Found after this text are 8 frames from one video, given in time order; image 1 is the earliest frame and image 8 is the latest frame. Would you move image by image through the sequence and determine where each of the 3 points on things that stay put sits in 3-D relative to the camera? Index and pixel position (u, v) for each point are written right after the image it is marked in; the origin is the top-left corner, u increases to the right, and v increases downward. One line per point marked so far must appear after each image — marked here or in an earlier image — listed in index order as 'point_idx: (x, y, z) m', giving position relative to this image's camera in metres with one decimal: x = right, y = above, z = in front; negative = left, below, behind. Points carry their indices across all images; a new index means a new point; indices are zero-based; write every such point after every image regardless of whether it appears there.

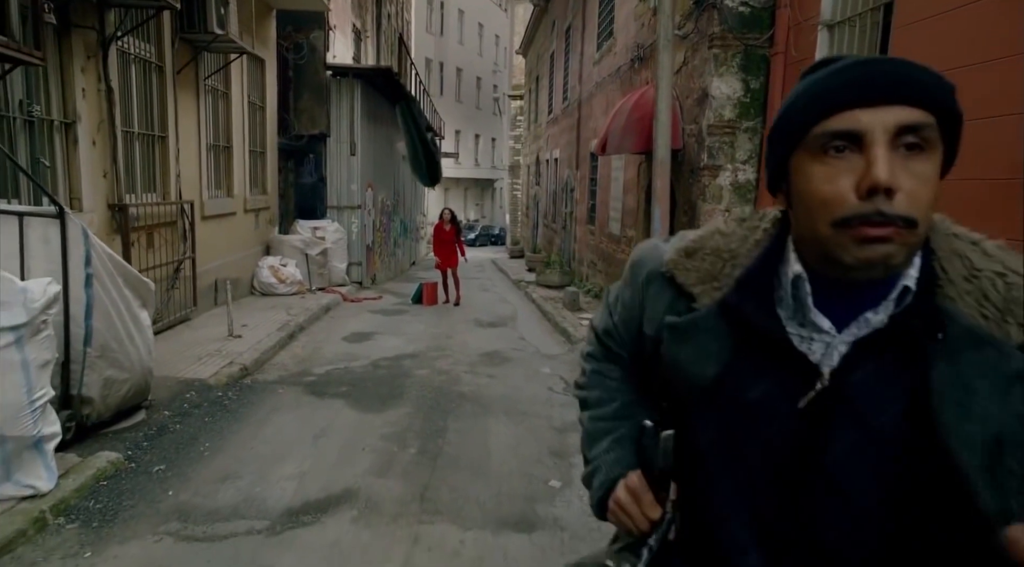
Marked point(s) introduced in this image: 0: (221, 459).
0: (-1.9, -1.1, +4.7) m
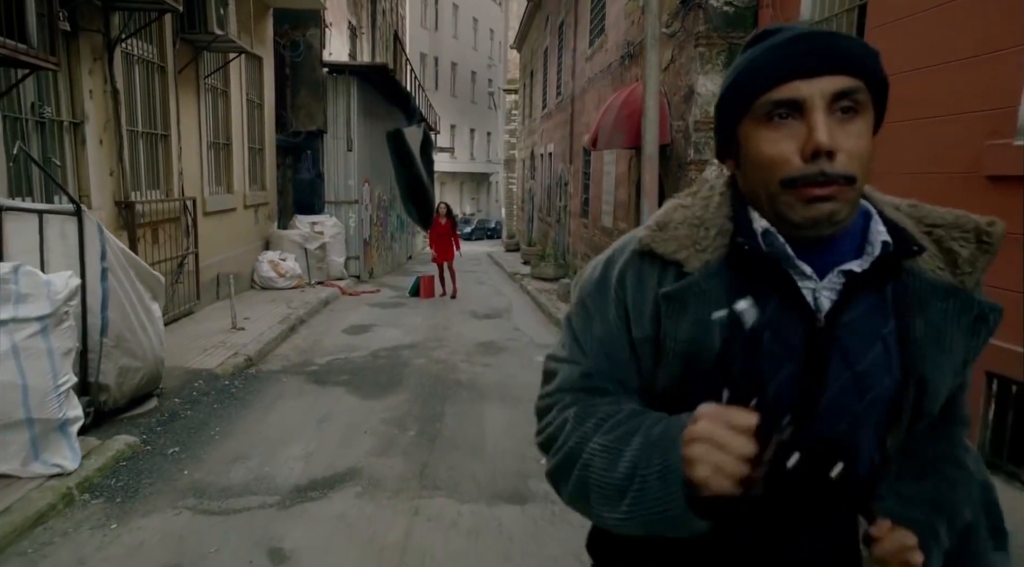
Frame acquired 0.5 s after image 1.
0: (-1.9, -1.1, +5.0) m
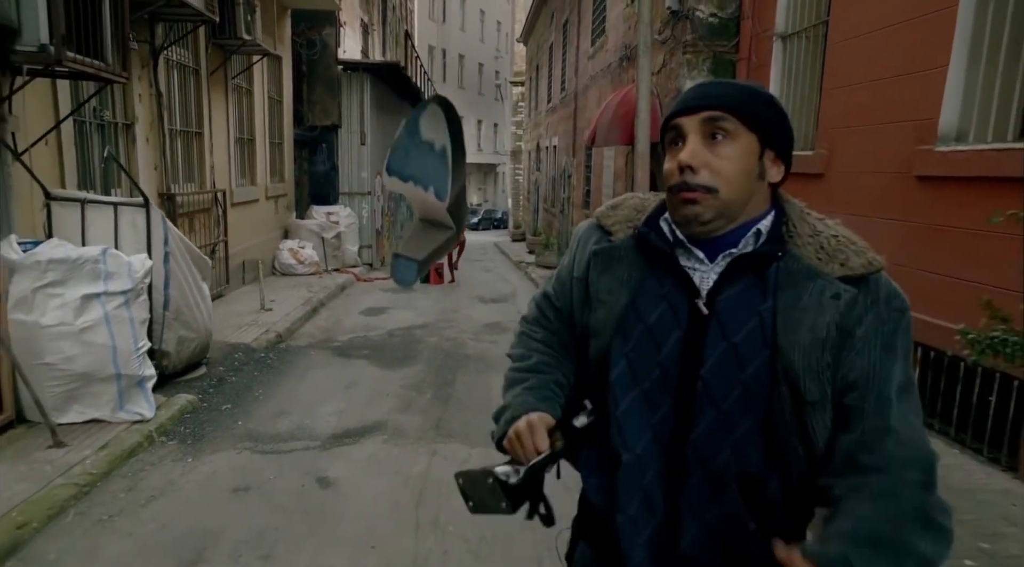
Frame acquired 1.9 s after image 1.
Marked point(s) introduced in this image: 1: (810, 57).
0: (-1.9, -1.0, +5.8) m
1: (+2.8, +2.1, +6.7) m
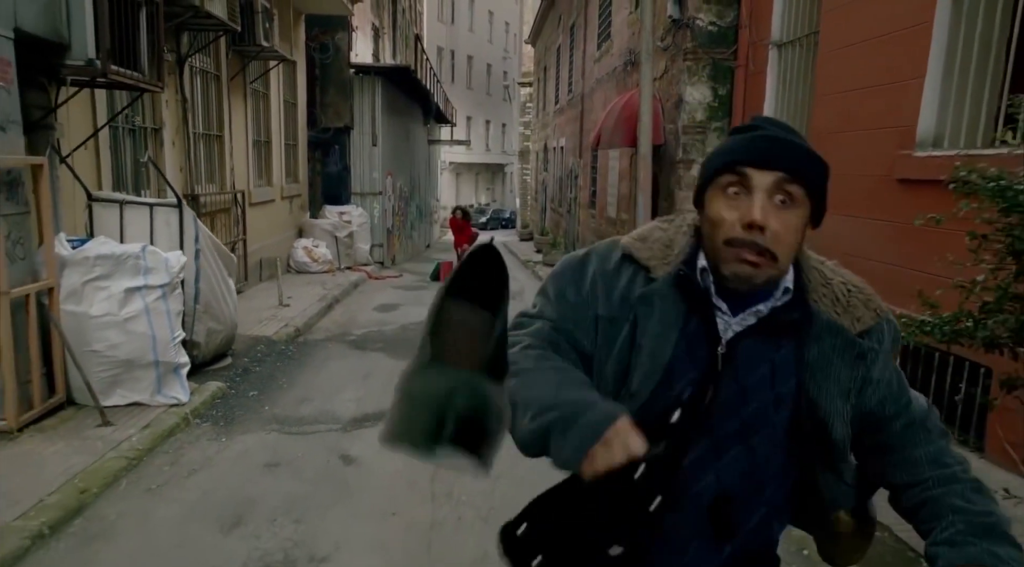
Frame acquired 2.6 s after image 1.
0: (-1.9, -0.9, +6.2) m
1: (+2.9, +2.2, +7.1) m
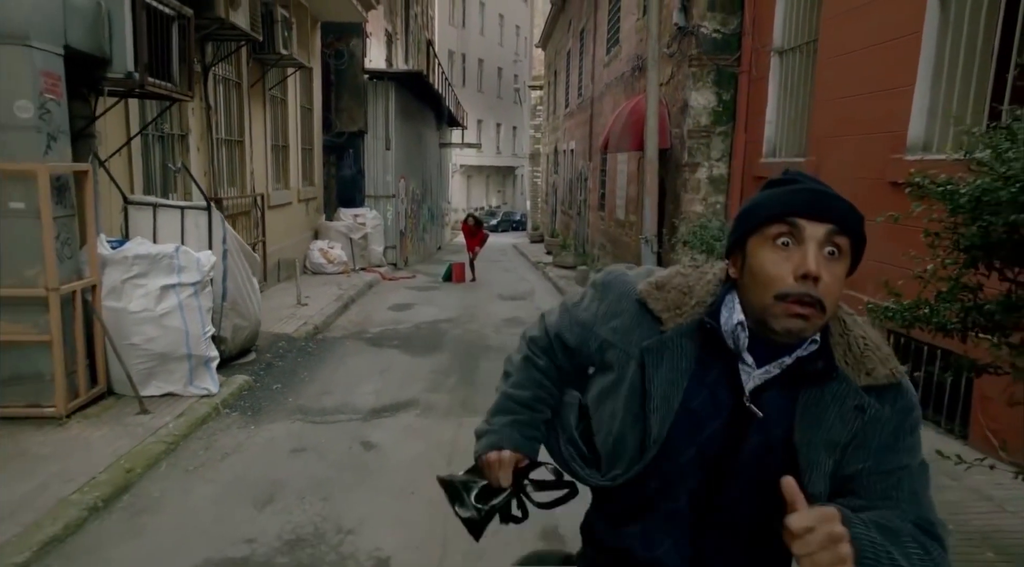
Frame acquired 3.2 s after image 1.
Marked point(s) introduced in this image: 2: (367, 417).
0: (-1.8, -0.9, +6.6) m
1: (+3.0, +2.2, +7.4) m
2: (-1.1, -1.0, +5.6) m
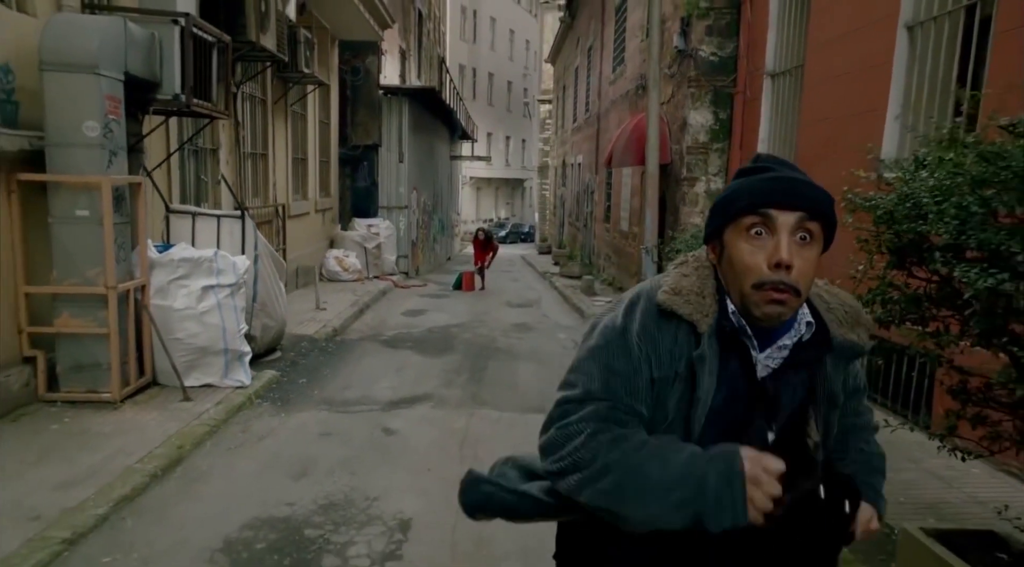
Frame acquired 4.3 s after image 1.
0: (-1.7, -0.9, +7.1) m
1: (+3.1, +2.1, +7.9) m
2: (-1.1, -1.1, +6.1) m
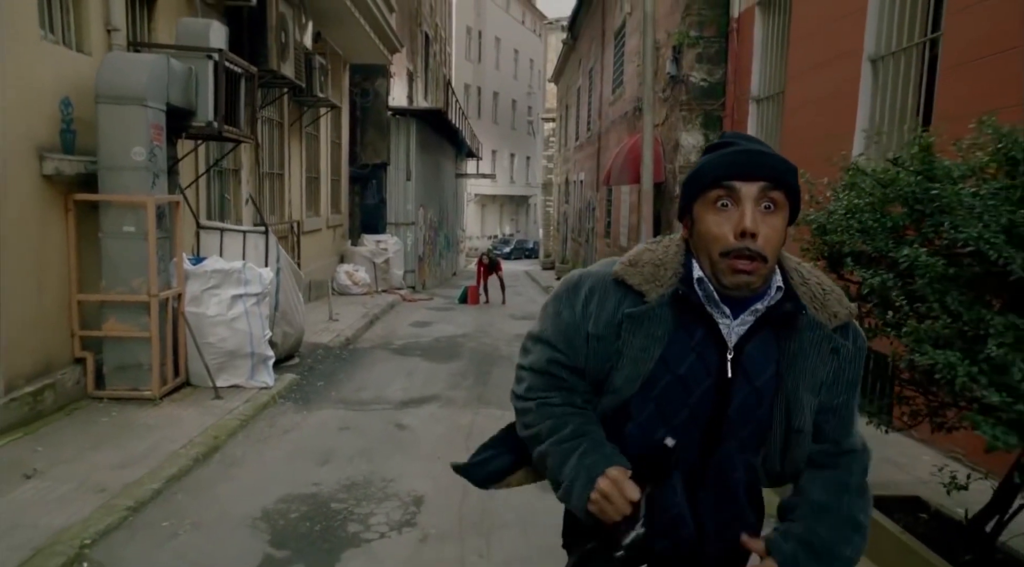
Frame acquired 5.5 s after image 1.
0: (-1.7, -1.0, +7.7) m
1: (+3.1, +2.0, +8.5) m
2: (-1.1, -1.1, +6.6) m
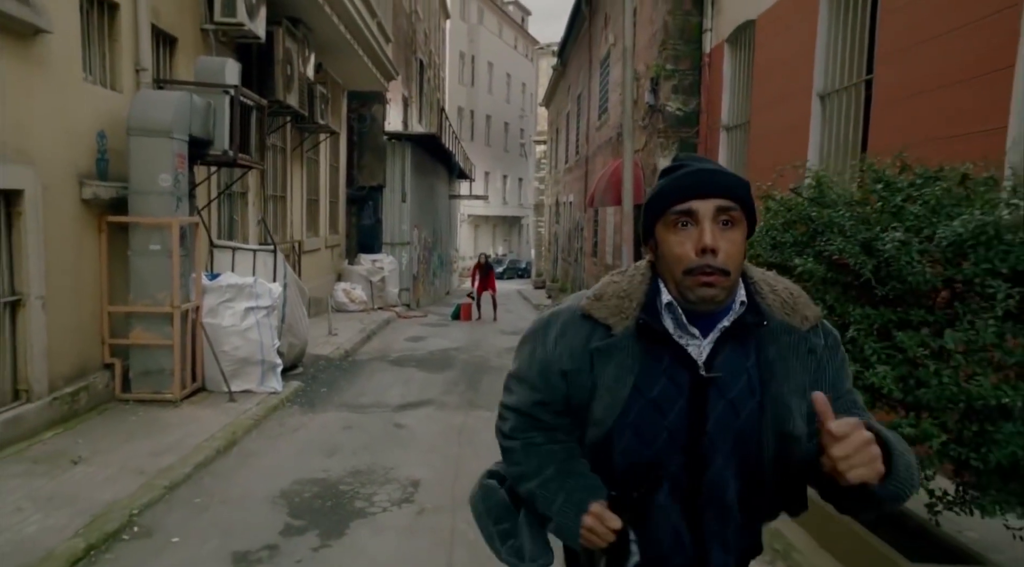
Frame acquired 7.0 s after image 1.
0: (-1.8, -1.2, +8.3) m
1: (+2.9, +1.8, +9.2) m
2: (-1.2, -1.3, +7.2) m
